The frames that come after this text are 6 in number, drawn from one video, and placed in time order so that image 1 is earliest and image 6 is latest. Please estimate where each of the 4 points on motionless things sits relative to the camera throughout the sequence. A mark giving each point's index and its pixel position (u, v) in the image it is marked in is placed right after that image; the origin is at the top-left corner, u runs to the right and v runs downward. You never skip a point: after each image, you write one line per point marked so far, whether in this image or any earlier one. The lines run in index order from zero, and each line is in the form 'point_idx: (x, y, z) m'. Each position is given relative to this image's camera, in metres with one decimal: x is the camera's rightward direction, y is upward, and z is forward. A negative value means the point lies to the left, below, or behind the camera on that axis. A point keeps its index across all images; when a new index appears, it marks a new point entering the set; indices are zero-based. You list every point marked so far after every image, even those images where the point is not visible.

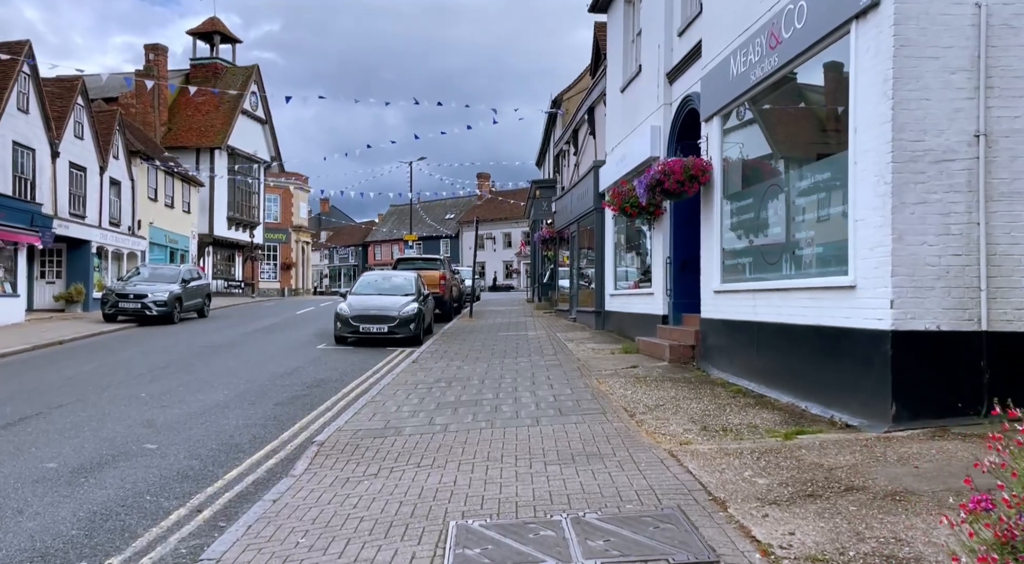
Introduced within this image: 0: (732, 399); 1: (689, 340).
0: (+2.3, -1.2, +7.1) m
1: (+2.4, -0.8, +9.5) m
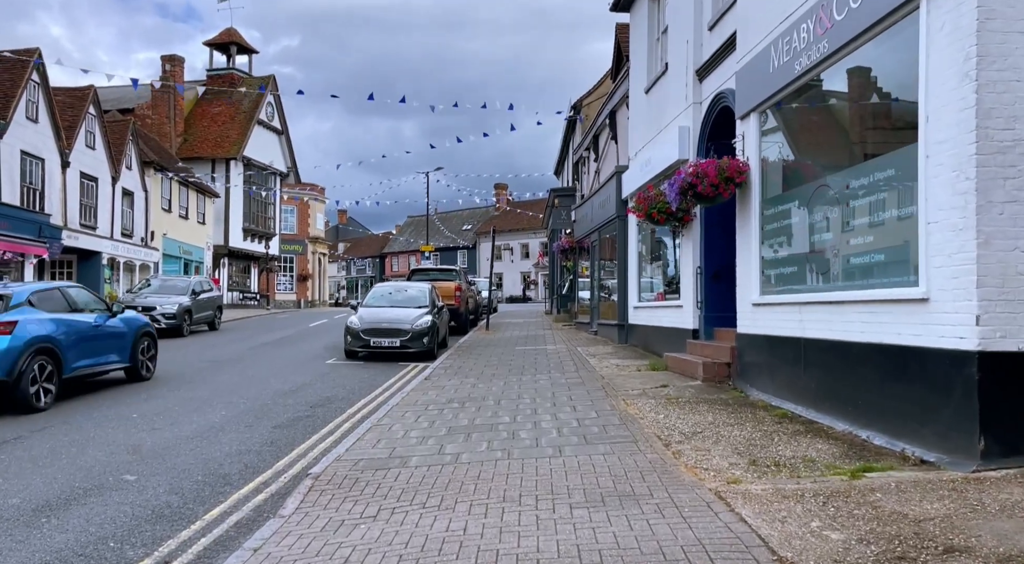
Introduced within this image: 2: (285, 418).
0: (+2.4, -1.3, +6.3) m
1: (+2.7, -0.9, +8.8) m
2: (-2.7, -1.6, +8.4) m
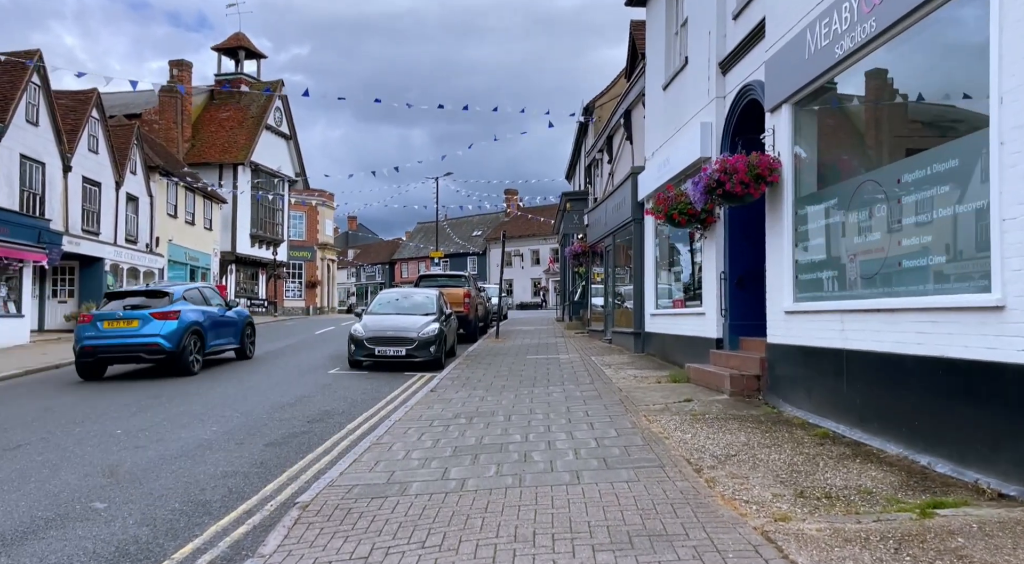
0: (+2.5, -1.4, +5.7) m
1: (+2.8, -1.0, +8.1) m
2: (-2.6, -1.7, +7.8) m
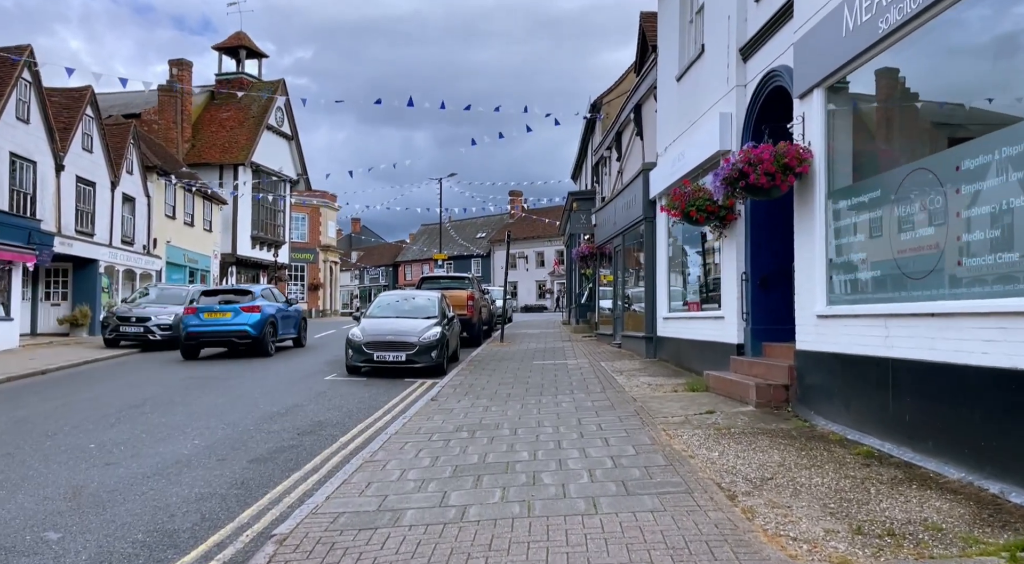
0: (+2.6, -1.4, +5.0) m
1: (+2.9, -1.0, +7.4) m
2: (-2.5, -1.7, +7.2) m
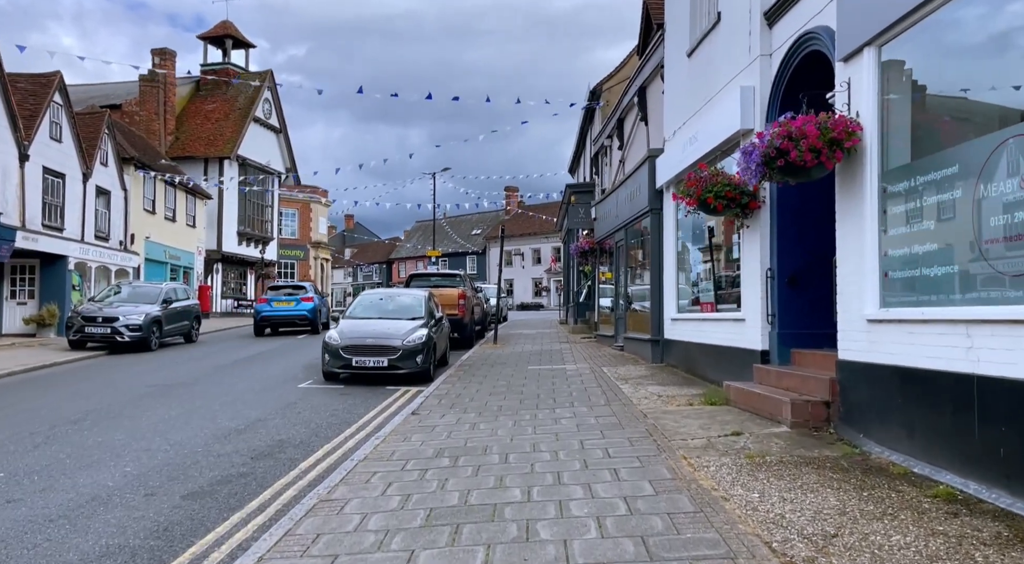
0: (+2.5, -1.3, +3.9) m
1: (+2.8, -1.0, +6.3) m
2: (-2.6, -1.7, +6.0) m
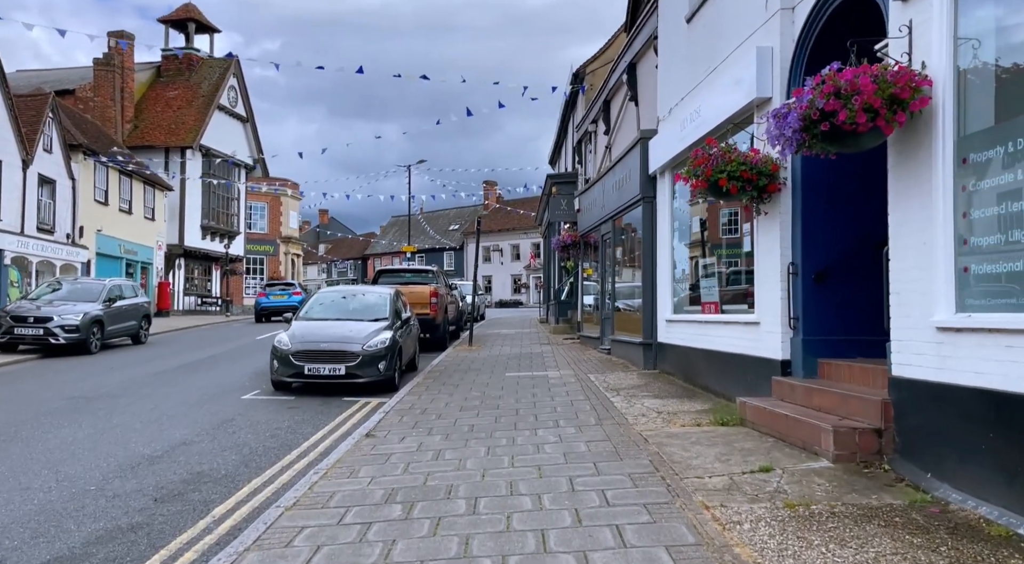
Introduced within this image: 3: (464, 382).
0: (+2.4, -1.3, +2.7) m
1: (+2.6, -1.0, +5.1) m
2: (-2.8, -1.7, +4.6) m
3: (-0.7, -1.5, +10.5) m
